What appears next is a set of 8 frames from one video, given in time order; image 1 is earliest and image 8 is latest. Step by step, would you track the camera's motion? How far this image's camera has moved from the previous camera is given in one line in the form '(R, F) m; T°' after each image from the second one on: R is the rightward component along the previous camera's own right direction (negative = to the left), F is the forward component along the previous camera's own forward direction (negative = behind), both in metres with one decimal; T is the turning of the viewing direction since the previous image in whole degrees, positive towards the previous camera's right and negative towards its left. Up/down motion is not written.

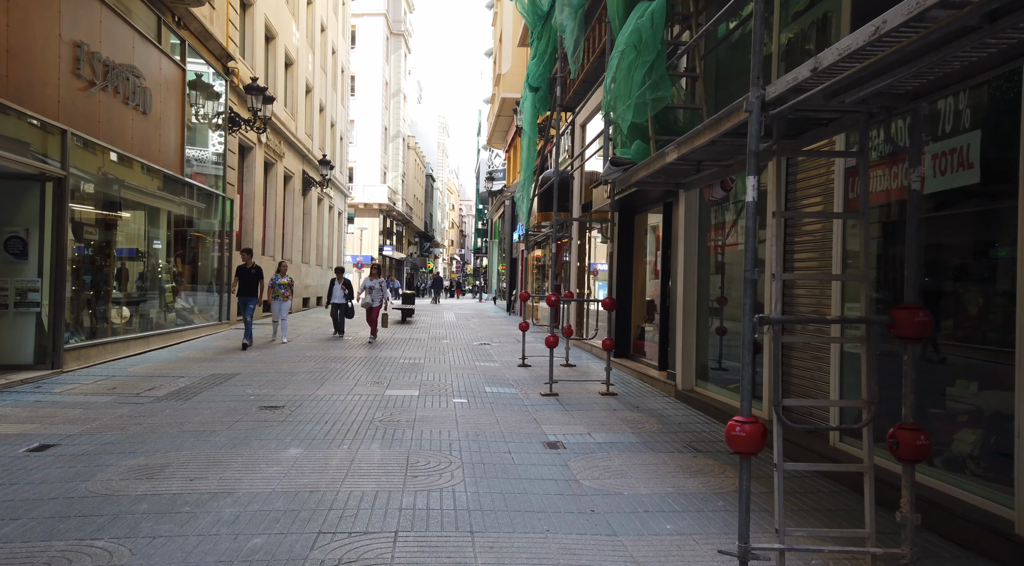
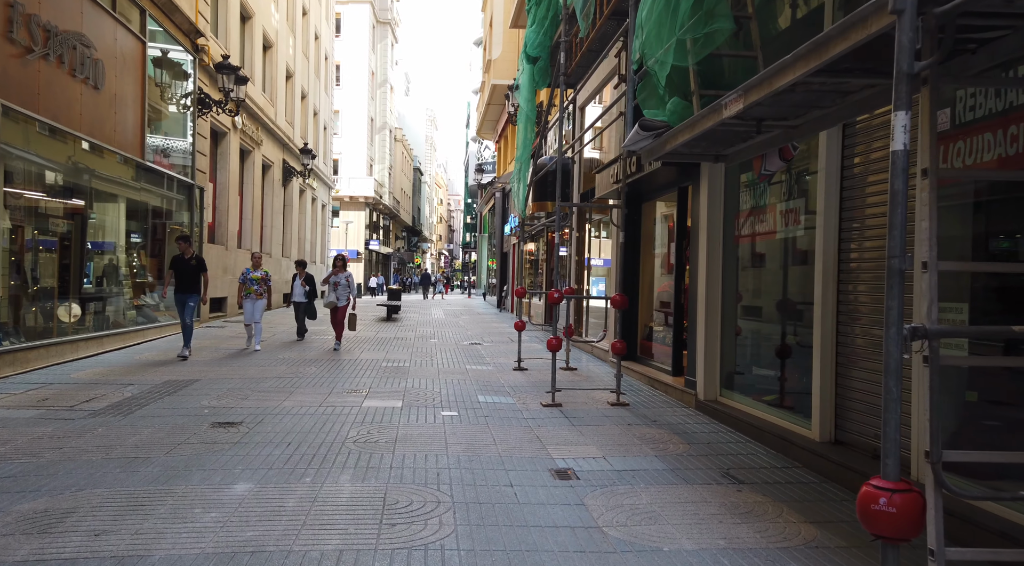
(-0.1, +1.2) m; +1°
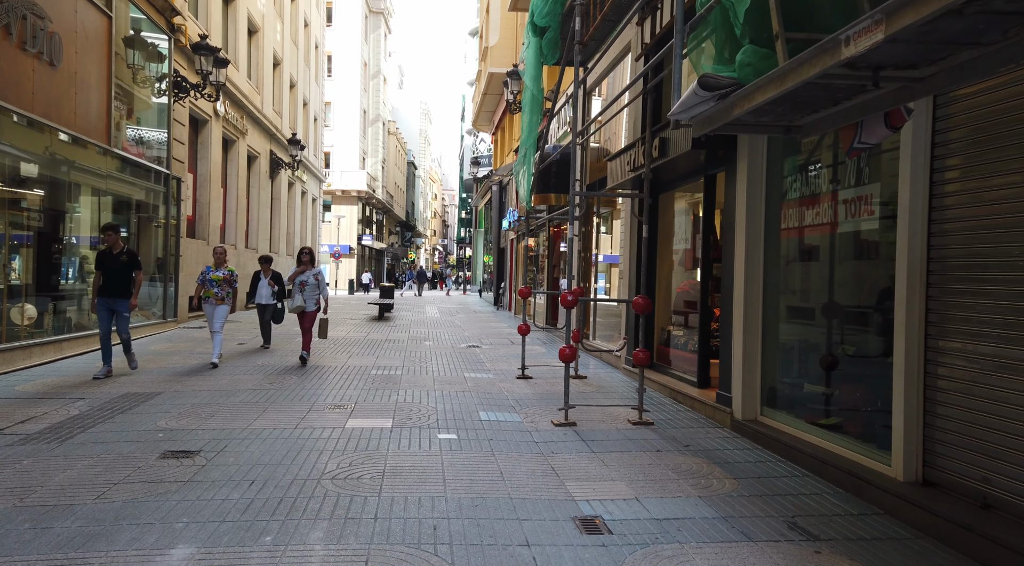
(-0.1, +1.1) m; 0°
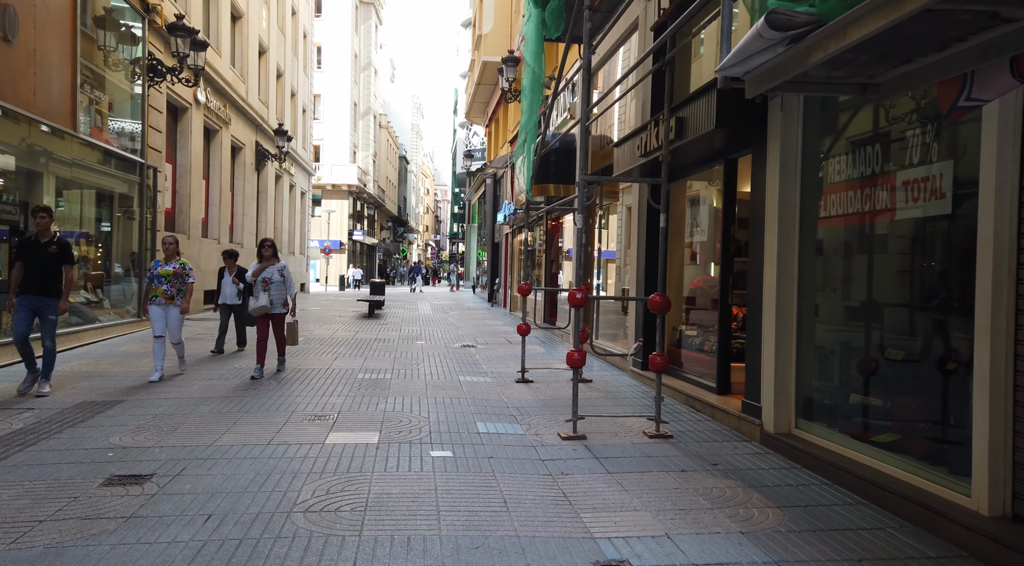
(-0.1, +0.8) m; +1°
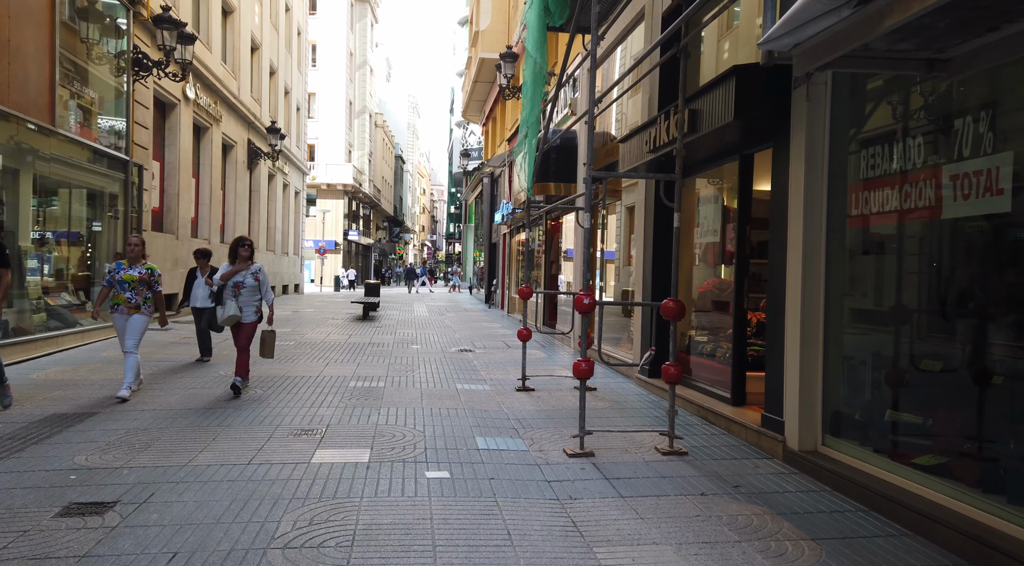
(0.0, +0.5) m; 0°
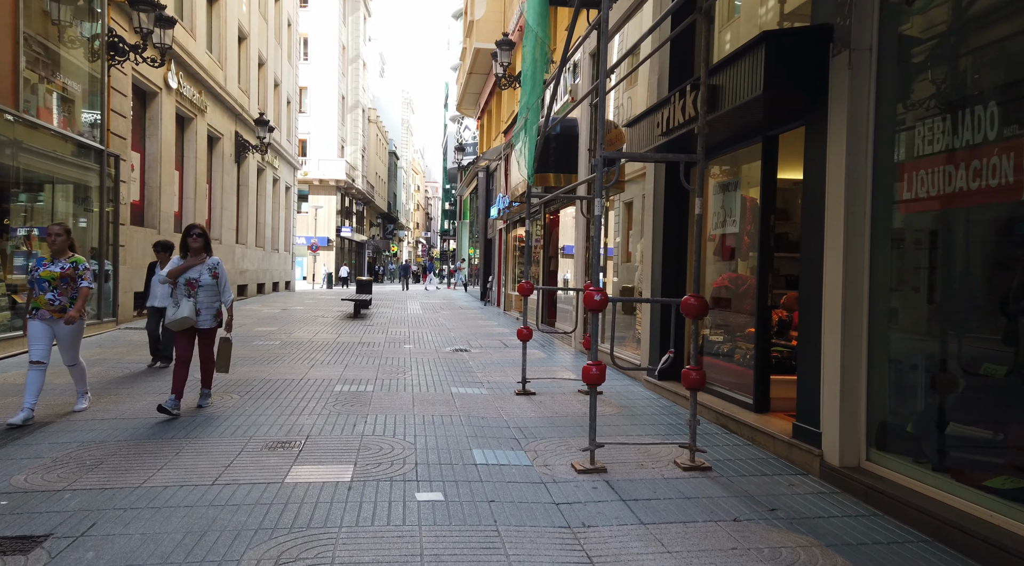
(0.0, +0.7) m; 0°
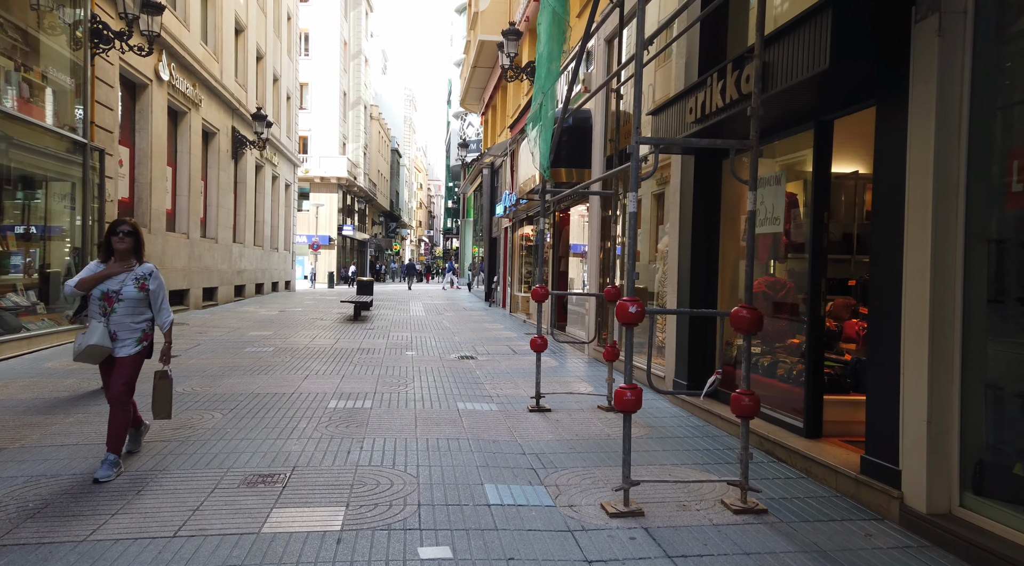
(-0.1, +0.8) m; 0°
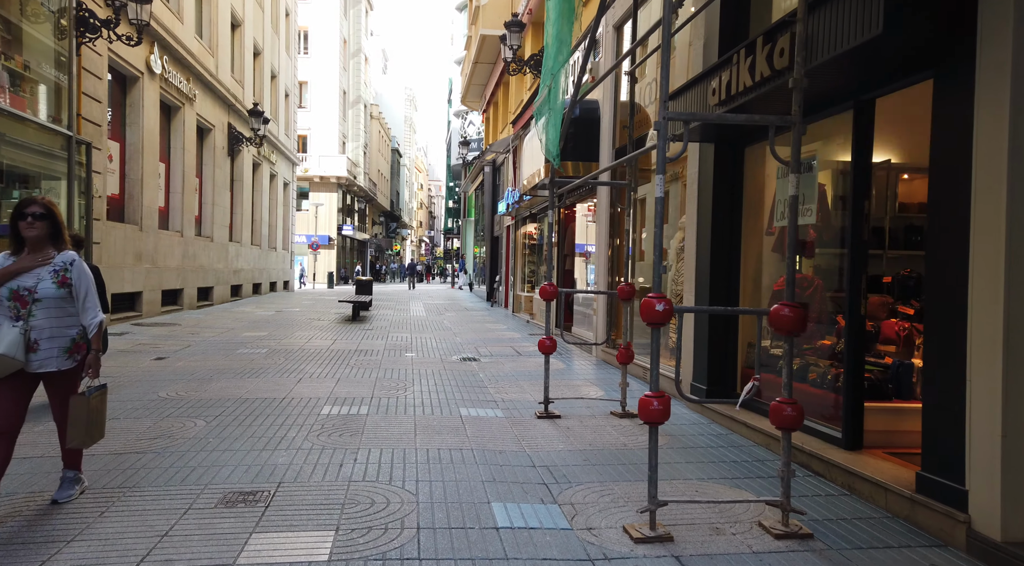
(-0.1, +0.5) m; 0°
